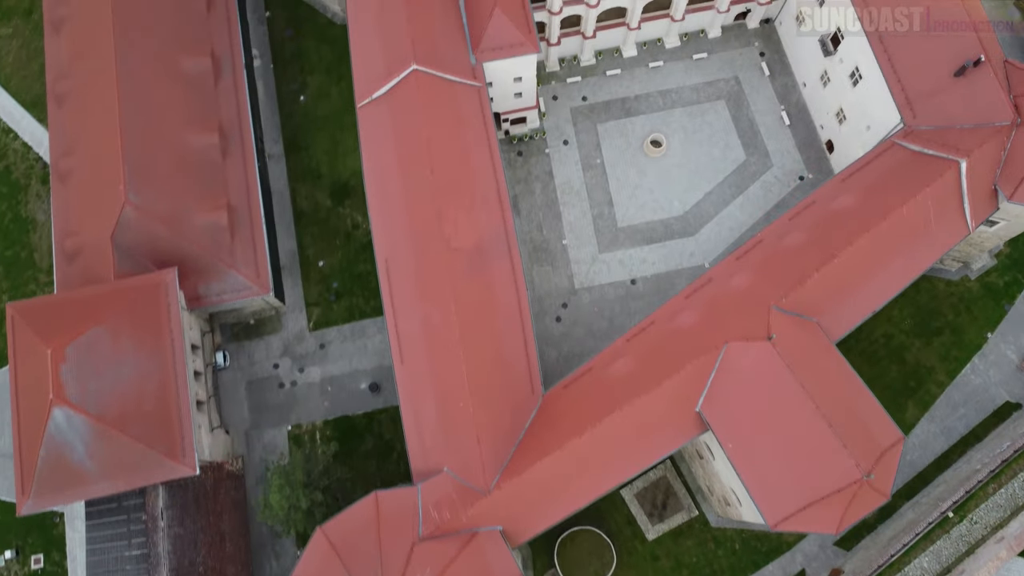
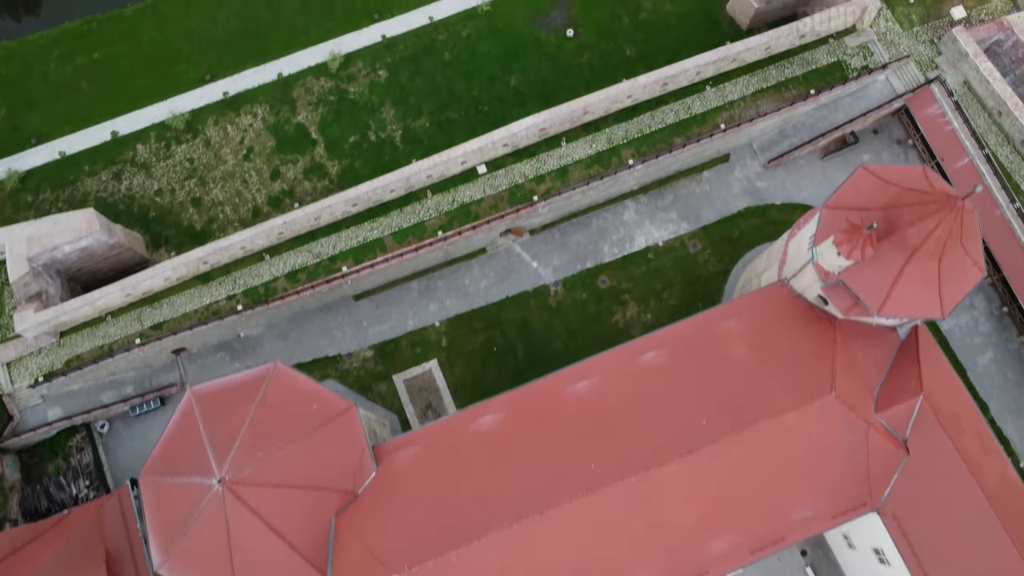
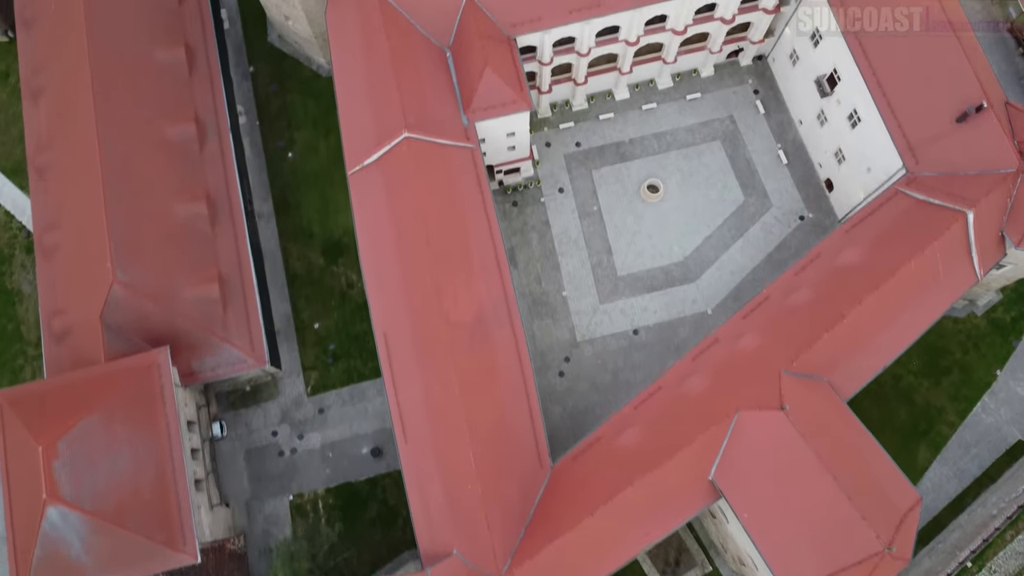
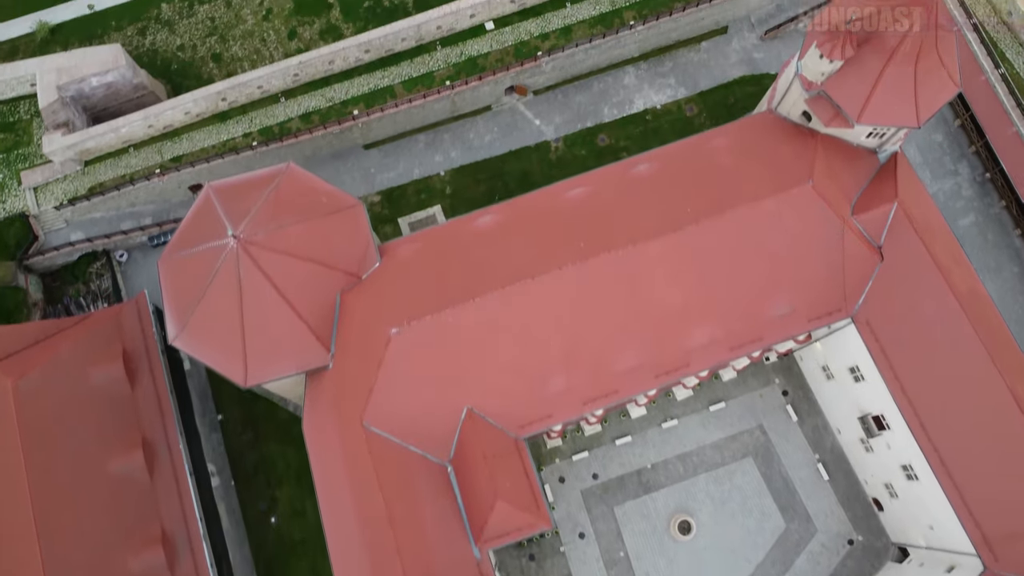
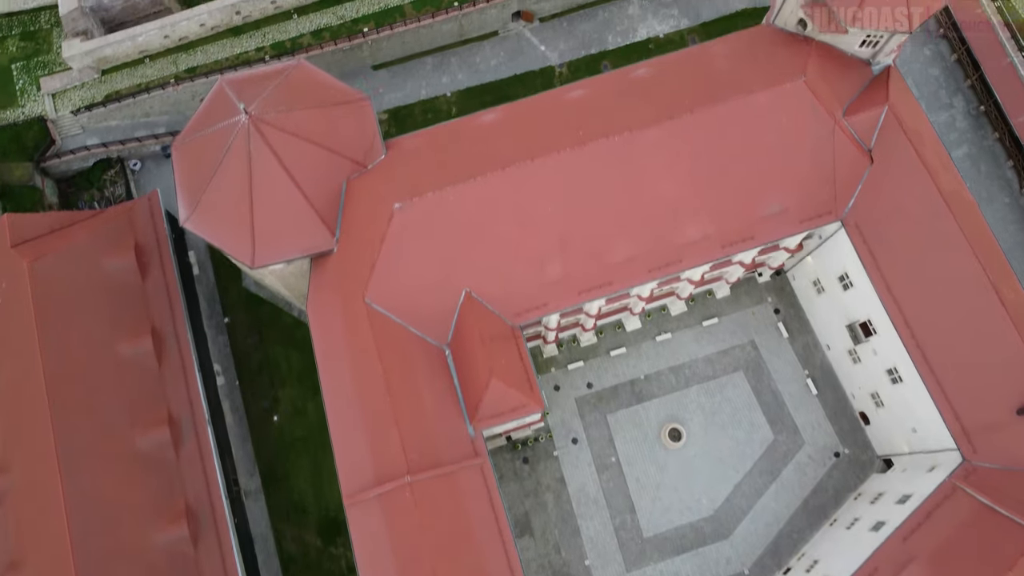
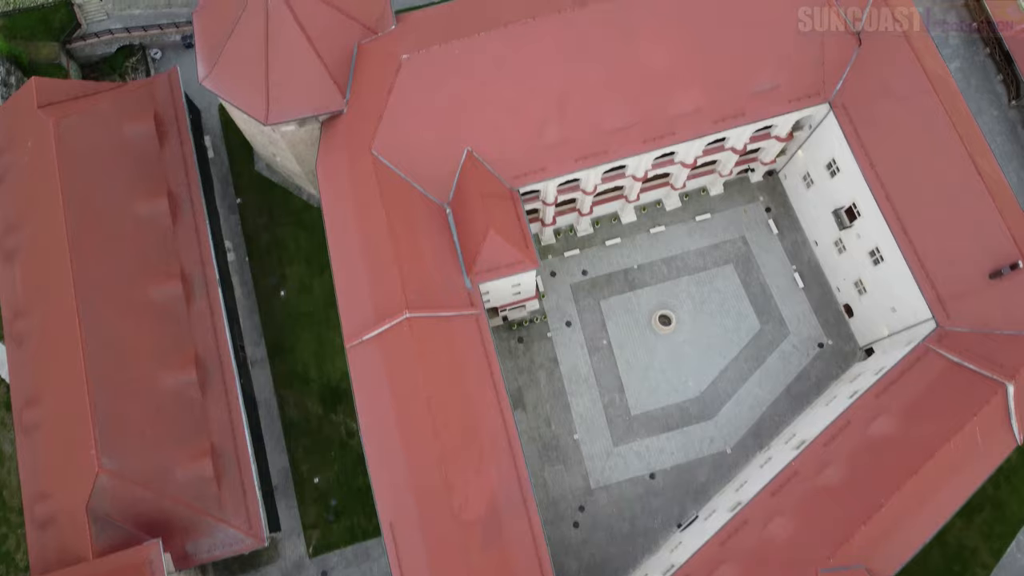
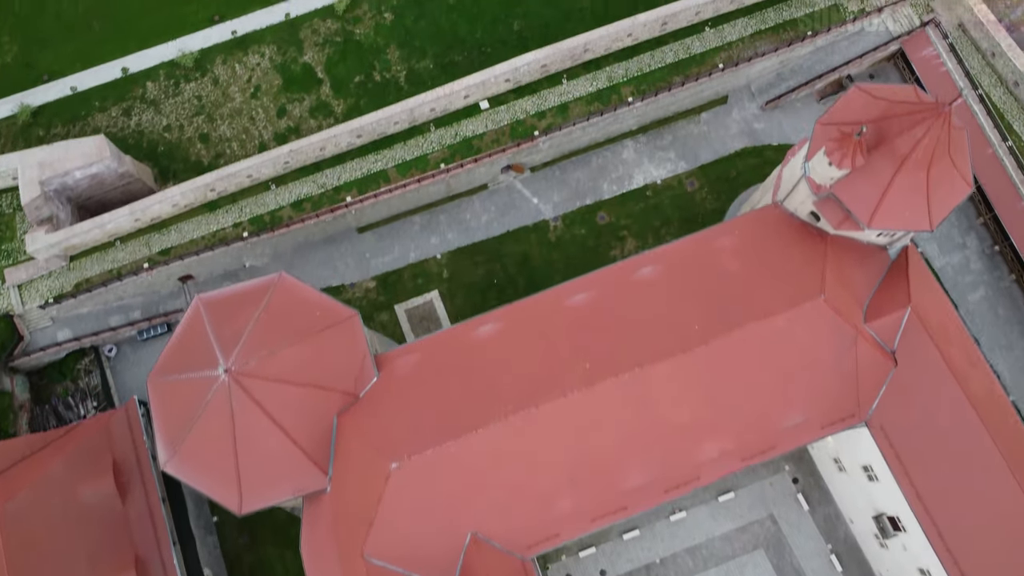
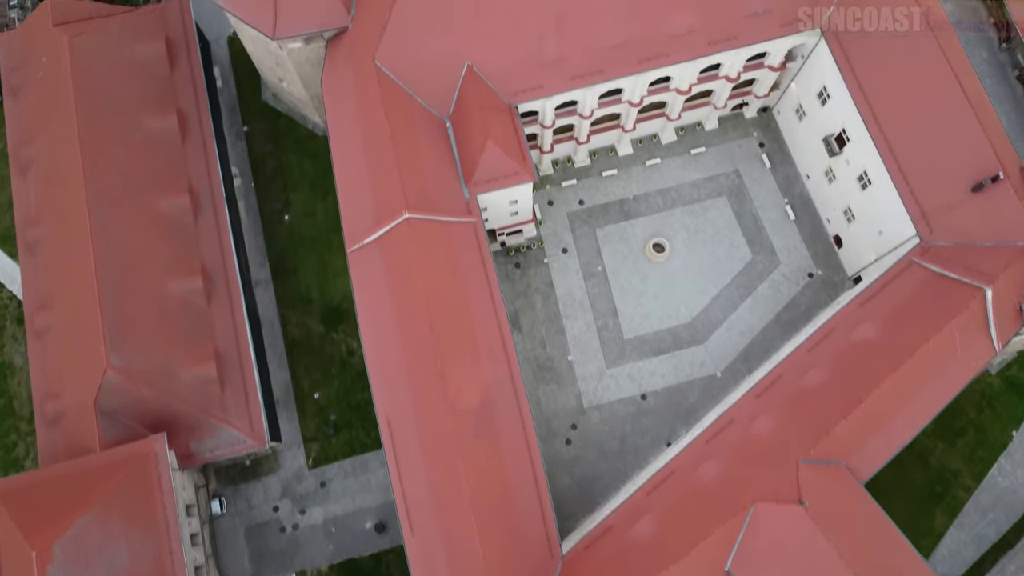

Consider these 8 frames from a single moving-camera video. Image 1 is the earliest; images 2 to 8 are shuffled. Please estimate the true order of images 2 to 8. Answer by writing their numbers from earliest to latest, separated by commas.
3, 8, 6, 5, 4, 7, 2
